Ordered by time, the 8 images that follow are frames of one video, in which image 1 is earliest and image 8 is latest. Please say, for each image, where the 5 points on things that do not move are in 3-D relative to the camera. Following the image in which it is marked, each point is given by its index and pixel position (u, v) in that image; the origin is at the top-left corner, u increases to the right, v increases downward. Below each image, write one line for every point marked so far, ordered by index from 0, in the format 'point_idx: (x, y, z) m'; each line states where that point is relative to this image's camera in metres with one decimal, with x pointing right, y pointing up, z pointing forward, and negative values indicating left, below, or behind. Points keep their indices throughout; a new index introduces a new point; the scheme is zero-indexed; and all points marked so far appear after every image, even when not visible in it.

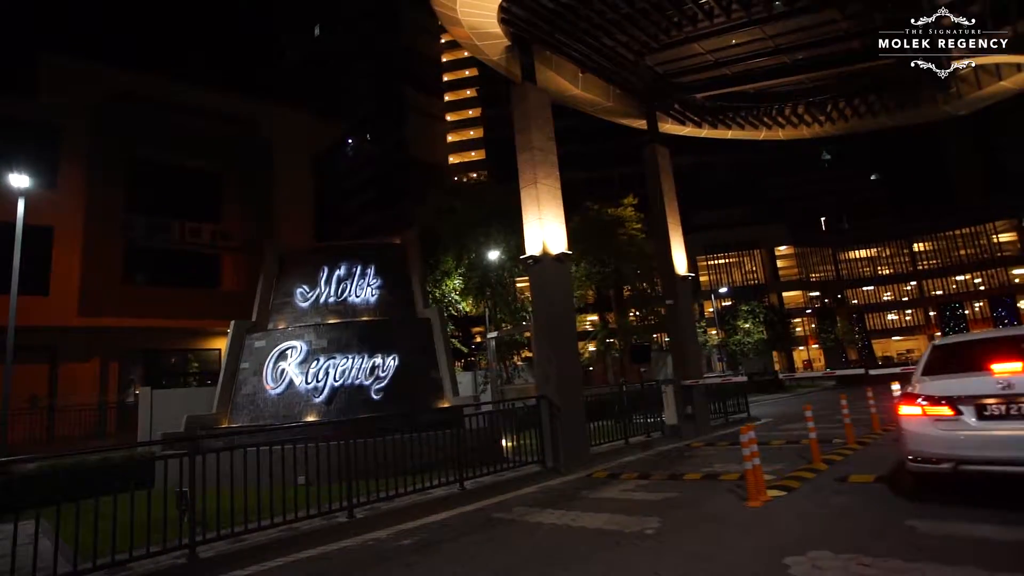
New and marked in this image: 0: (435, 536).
0: (-1.0, -3.1, +7.5) m
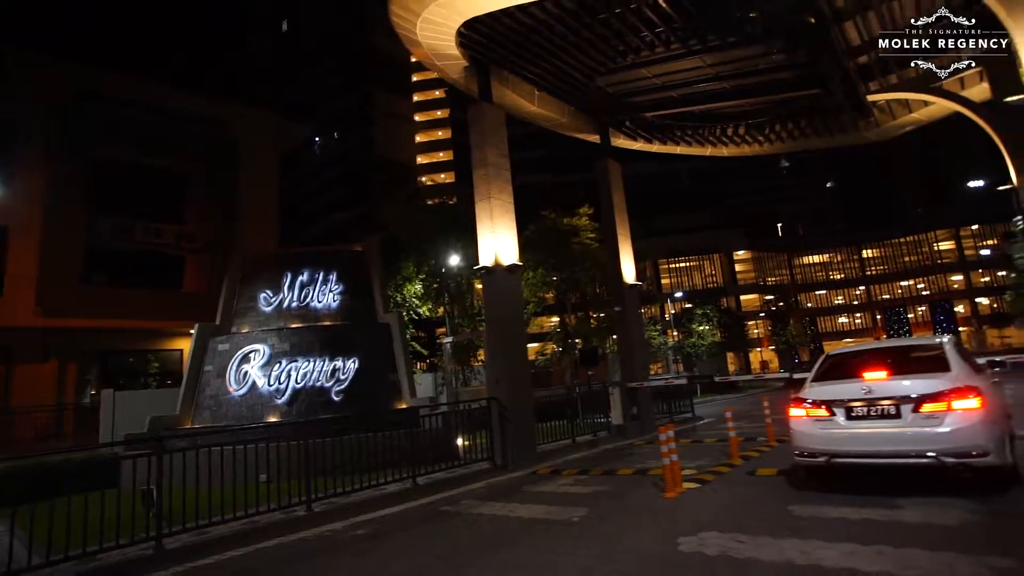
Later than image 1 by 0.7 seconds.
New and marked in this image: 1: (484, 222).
0: (-1.7, -3.3, +8.2) m
1: (-0.7, +1.5, +13.4) m
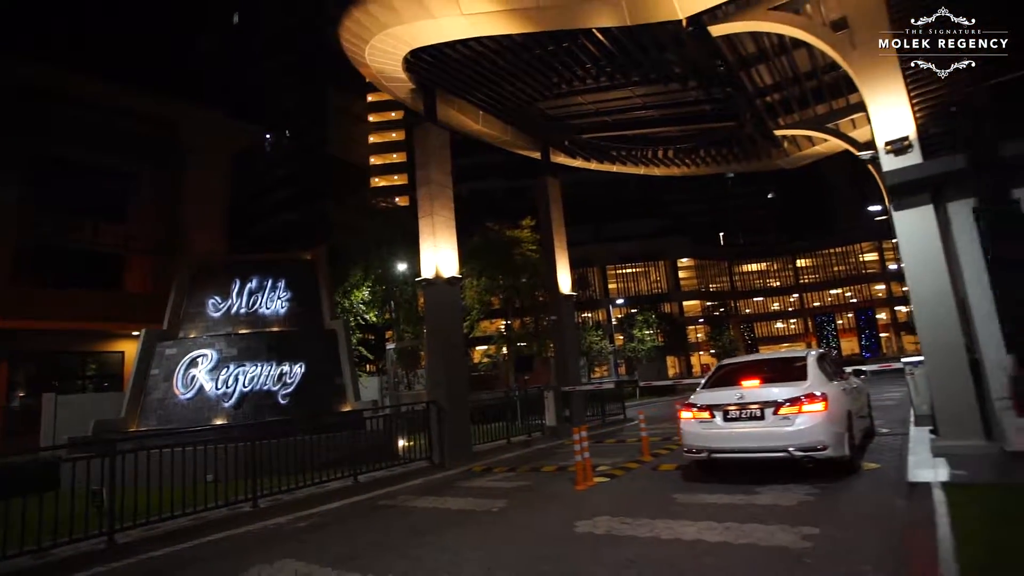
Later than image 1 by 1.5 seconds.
0: (-2.8, -3.5, +9.1) m
1: (-2.1, +1.2, +14.3) m
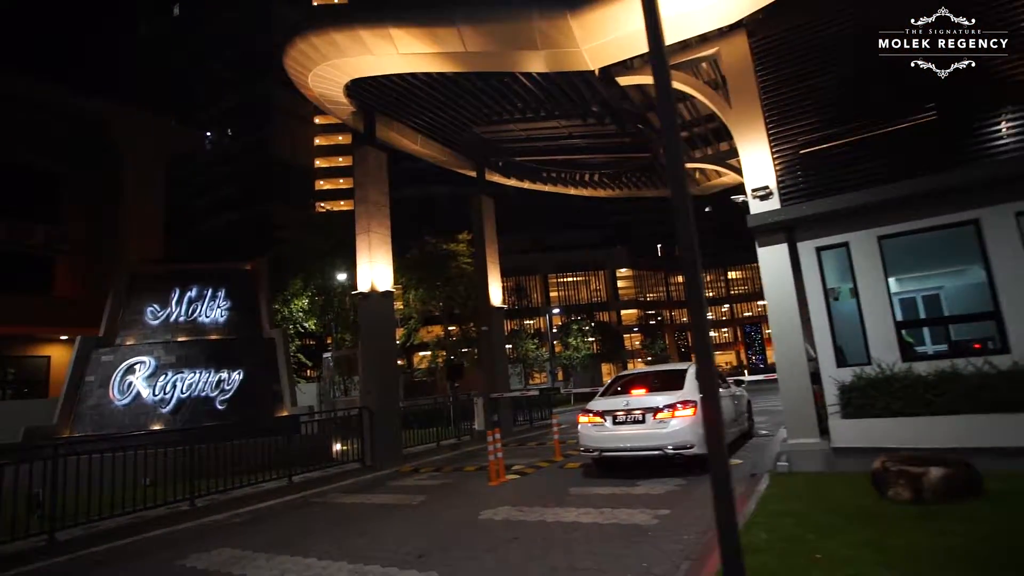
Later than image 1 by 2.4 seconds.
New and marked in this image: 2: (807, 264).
0: (-4.1, -3.7, +9.9) m
1: (-3.8, +0.9, +15.3) m
2: (+4.7, +0.4, +9.7) m
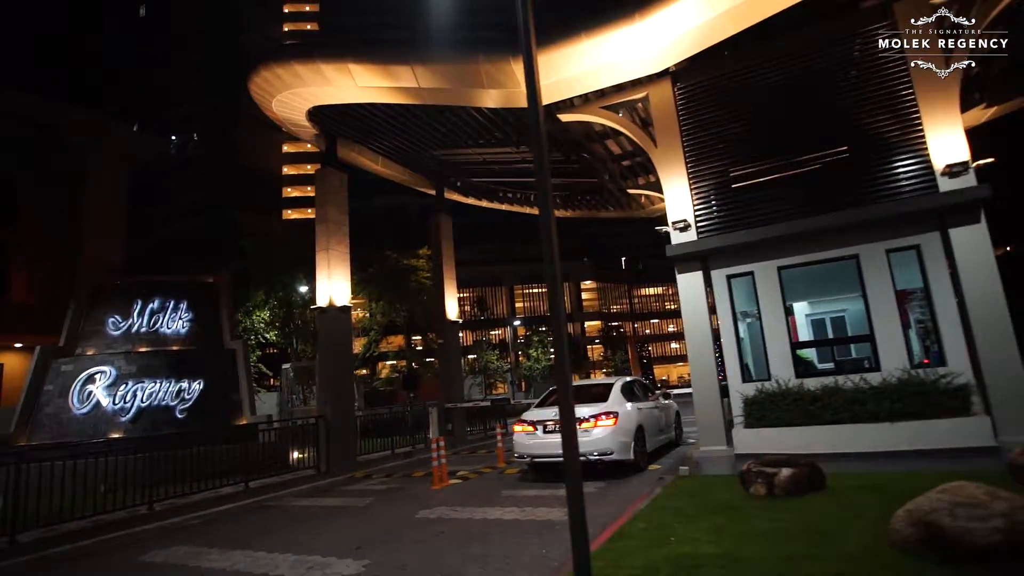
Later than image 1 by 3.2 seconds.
0: (-5.2, -4.0, +10.6) m
1: (-5.0, +0.5, +16.1) m
2: (+3.7, 0.0, +10.9) m
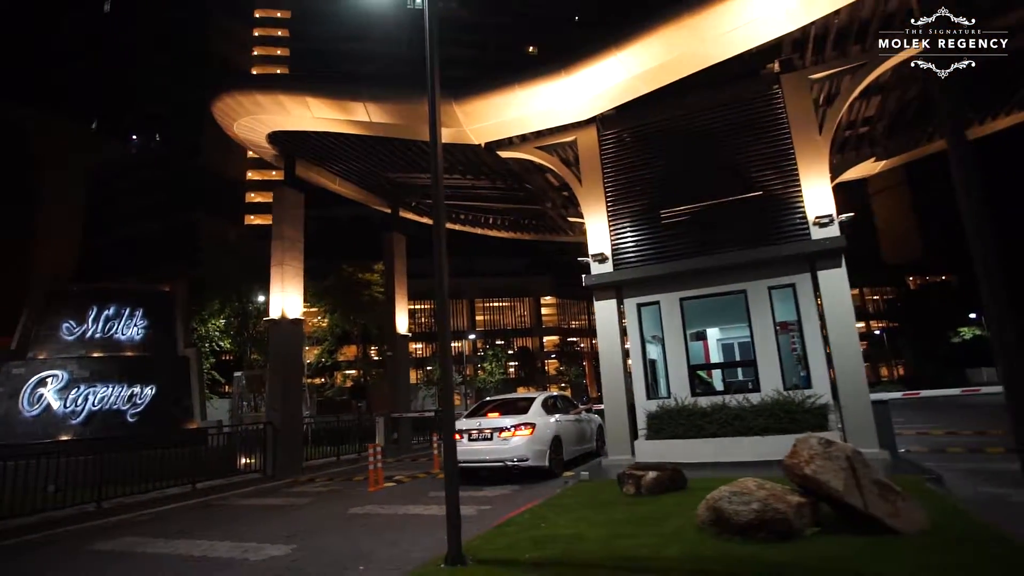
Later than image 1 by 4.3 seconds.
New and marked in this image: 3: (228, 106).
0: (-6.6, -4.3, +11.4) m
1: (-6.6, +0.2, +17.0) m
2: (+2.4, -0.6, +12.3) m
3: (-7.0, +4.5, +14.8) m
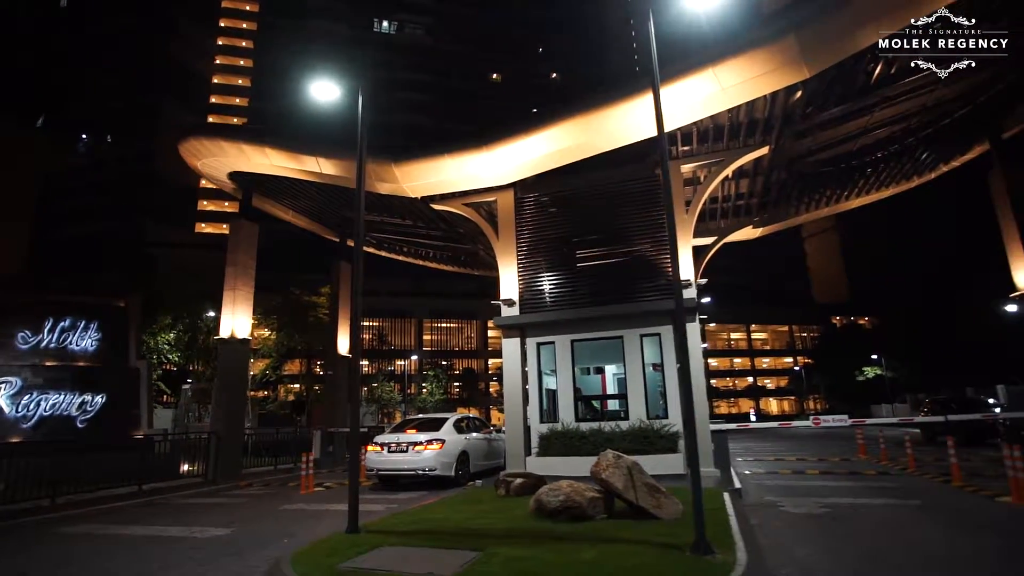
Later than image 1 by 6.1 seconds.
0: (-8.6, -4.8, +13.0) m
1: (-8.8, -0.5, +18.7) m
2: (+0.5, -1.6, +14.7) m
3: (-8.8, +3.9, +16.7) m
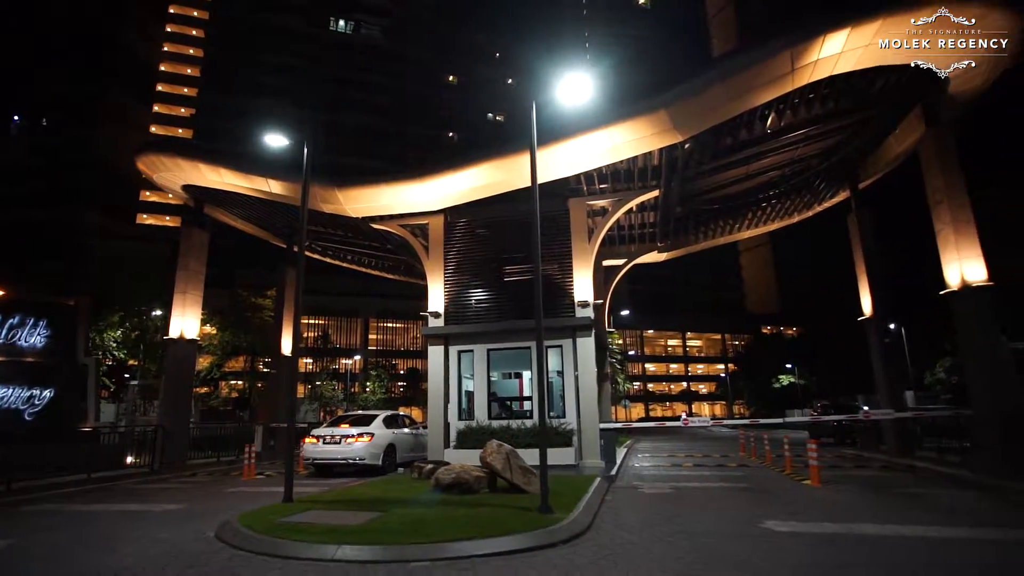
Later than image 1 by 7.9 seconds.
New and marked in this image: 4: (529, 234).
0: (-10.6, -4.9, +14.5) m
1: (-11.2, -0.7, +20.1) m
2: (-1.6, -2.0, +16.8) m
3: (-10.8, +3.7, +18.1) m
4: (+0.6, +1.5, +17.3) m
